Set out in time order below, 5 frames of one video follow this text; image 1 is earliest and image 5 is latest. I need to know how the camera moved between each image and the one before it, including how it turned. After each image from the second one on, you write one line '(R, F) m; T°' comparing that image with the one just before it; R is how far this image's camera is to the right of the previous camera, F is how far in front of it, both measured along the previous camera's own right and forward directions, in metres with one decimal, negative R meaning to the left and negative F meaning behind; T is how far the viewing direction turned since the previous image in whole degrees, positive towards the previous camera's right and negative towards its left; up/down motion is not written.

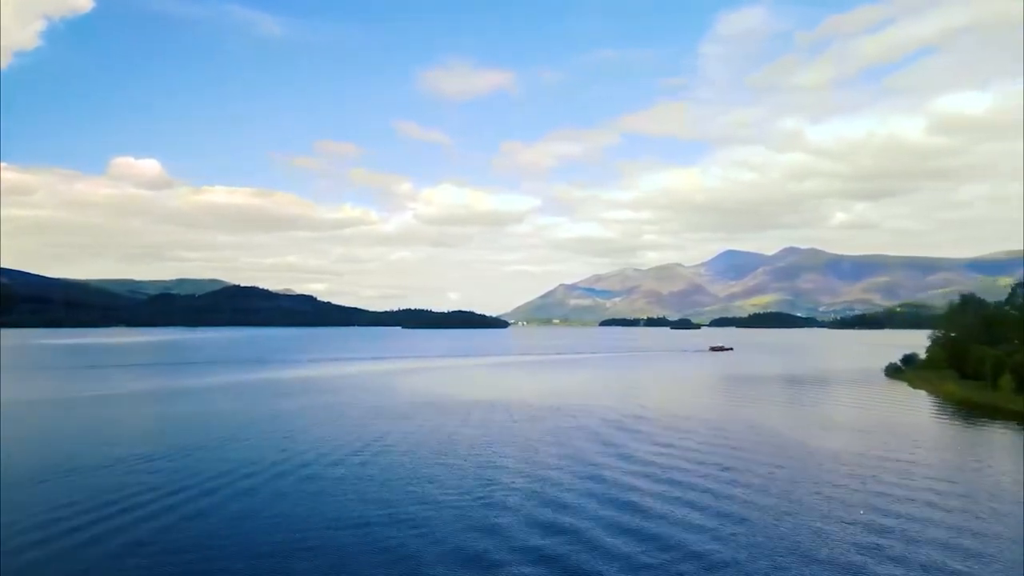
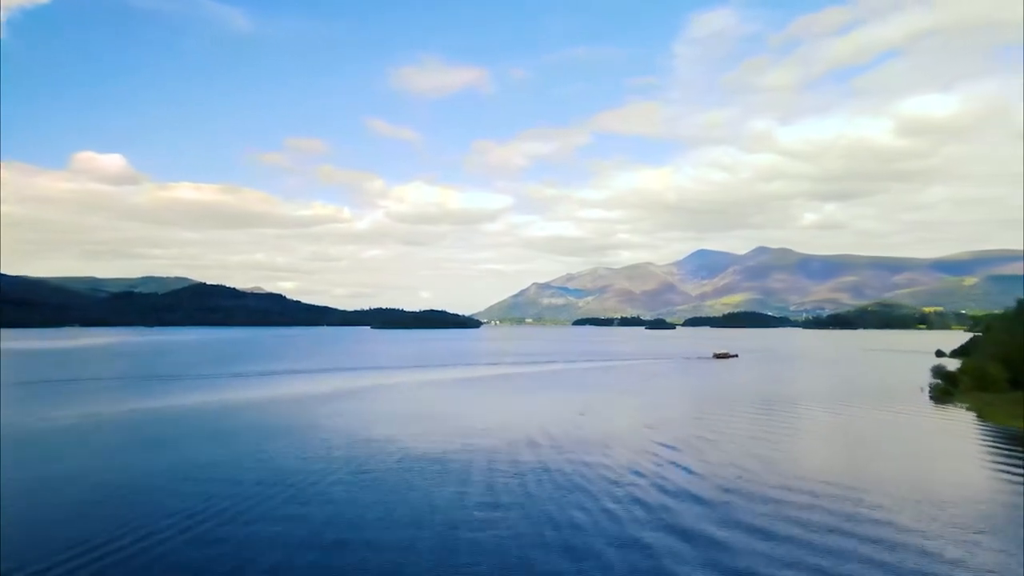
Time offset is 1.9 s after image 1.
(-0.2, +0.5) m; +2°
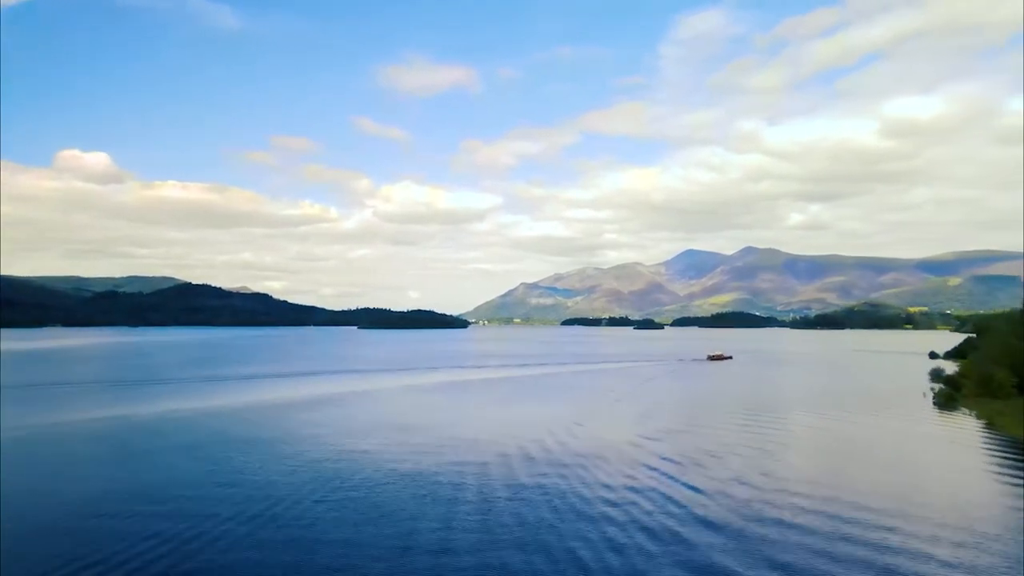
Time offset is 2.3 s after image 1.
(0.0, +0.1) m; +1°
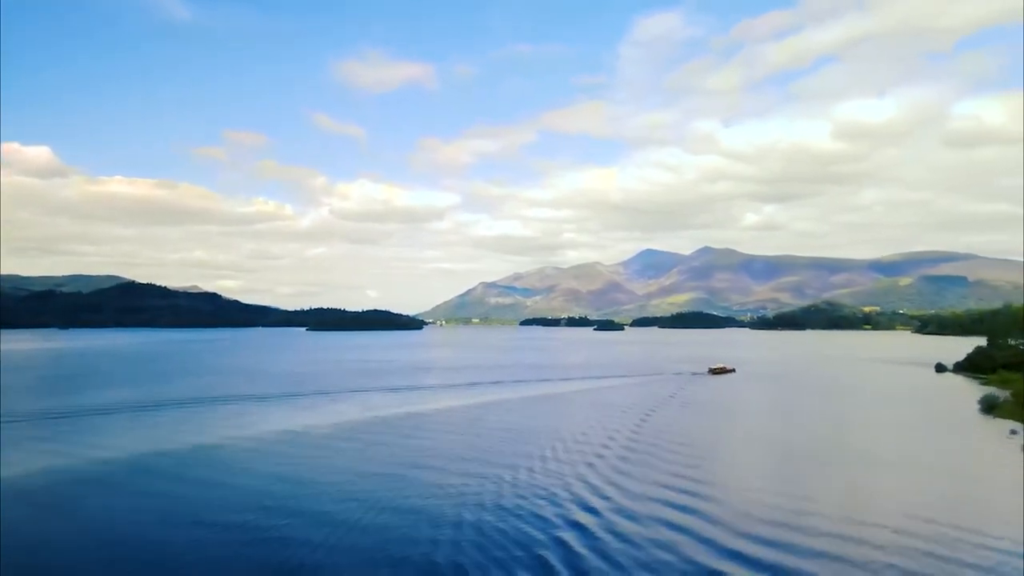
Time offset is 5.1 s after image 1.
(+0.1, +1.1) m; +3°
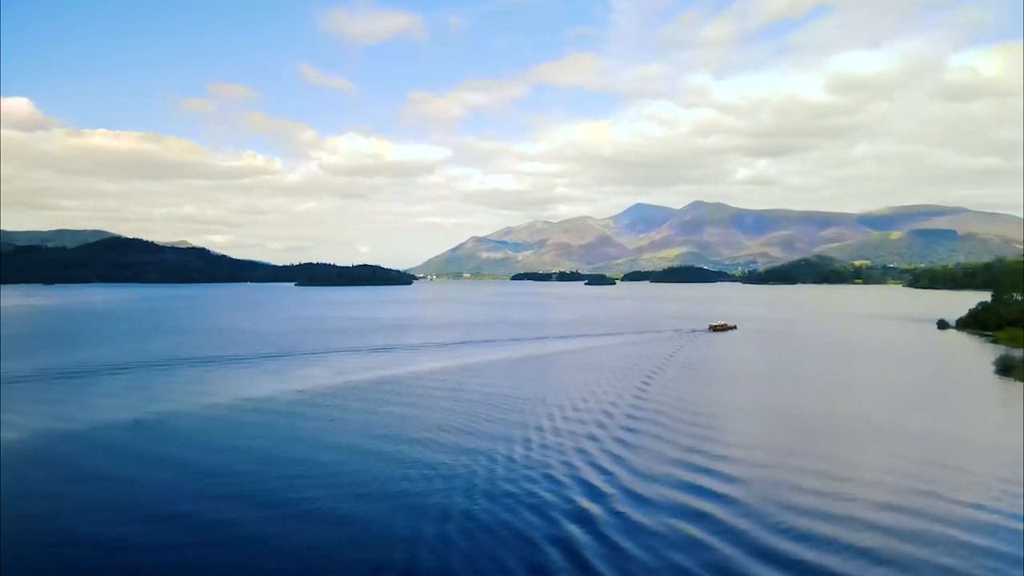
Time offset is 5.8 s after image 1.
(0.0, +0.2) m; +1°
